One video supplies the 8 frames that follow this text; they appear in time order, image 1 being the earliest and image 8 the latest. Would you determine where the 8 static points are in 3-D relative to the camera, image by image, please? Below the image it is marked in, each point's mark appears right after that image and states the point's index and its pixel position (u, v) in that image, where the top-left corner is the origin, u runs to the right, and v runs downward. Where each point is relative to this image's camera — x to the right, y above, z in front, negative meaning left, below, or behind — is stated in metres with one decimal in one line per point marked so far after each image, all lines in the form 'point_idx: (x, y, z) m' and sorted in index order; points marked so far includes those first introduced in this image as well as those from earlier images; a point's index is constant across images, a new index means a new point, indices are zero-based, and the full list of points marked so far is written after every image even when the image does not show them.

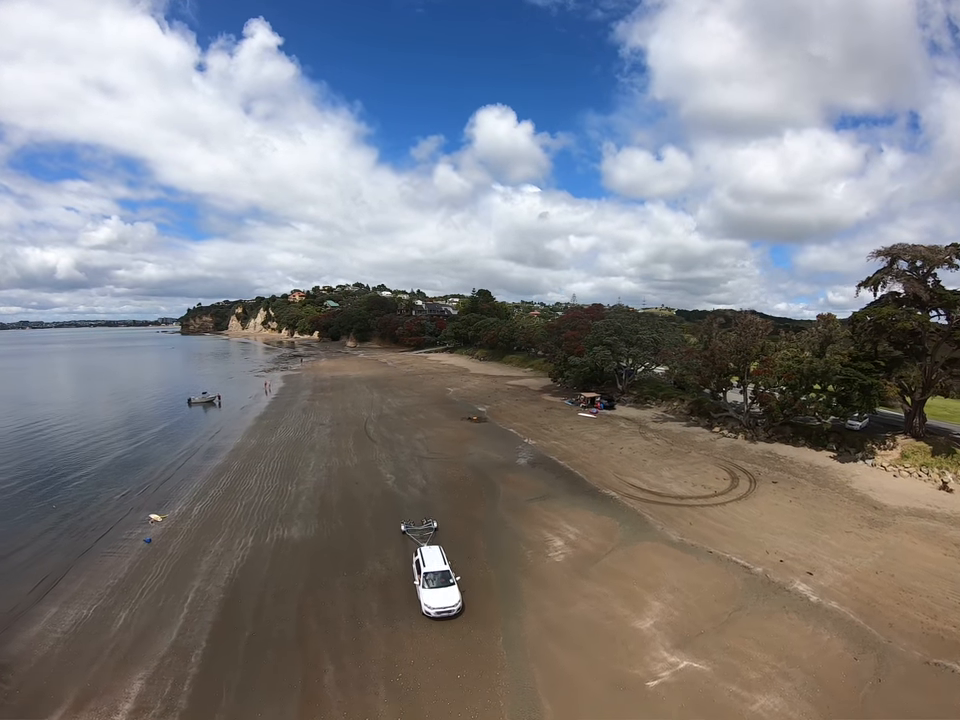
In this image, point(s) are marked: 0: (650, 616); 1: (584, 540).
0: (+4.7, -7.0, +12.5) m
1: (+3.5, -6.1, +15.4) m
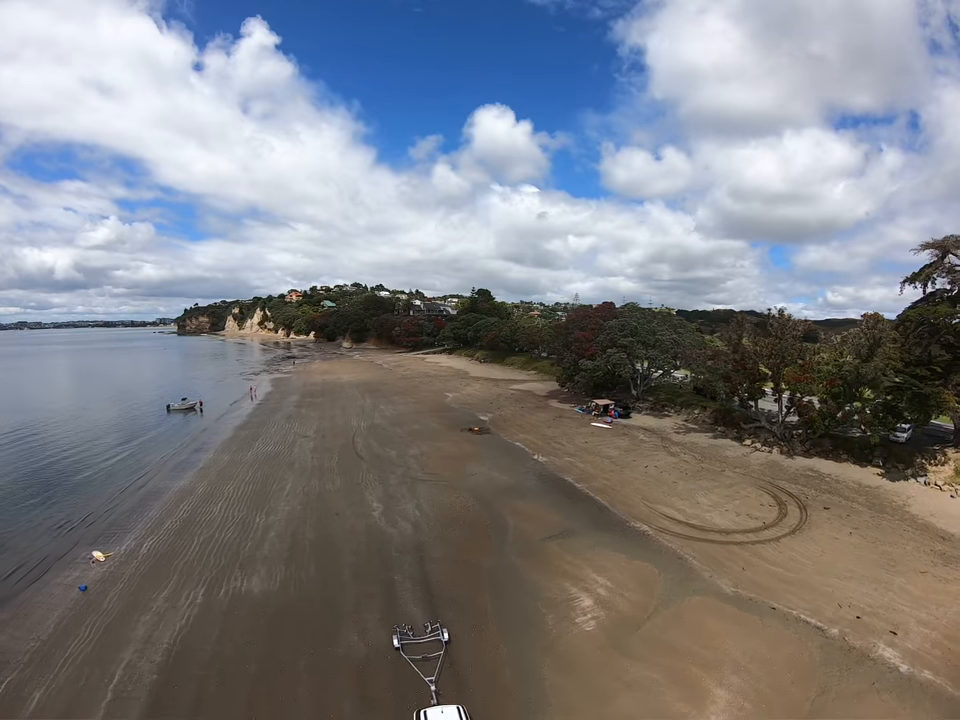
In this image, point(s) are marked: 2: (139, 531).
0: (+4.8, -7.3, +9.4) m
1: (+3.7, -6.3, +12.2) m
2: (-14.0, -7.1, +18.7) m
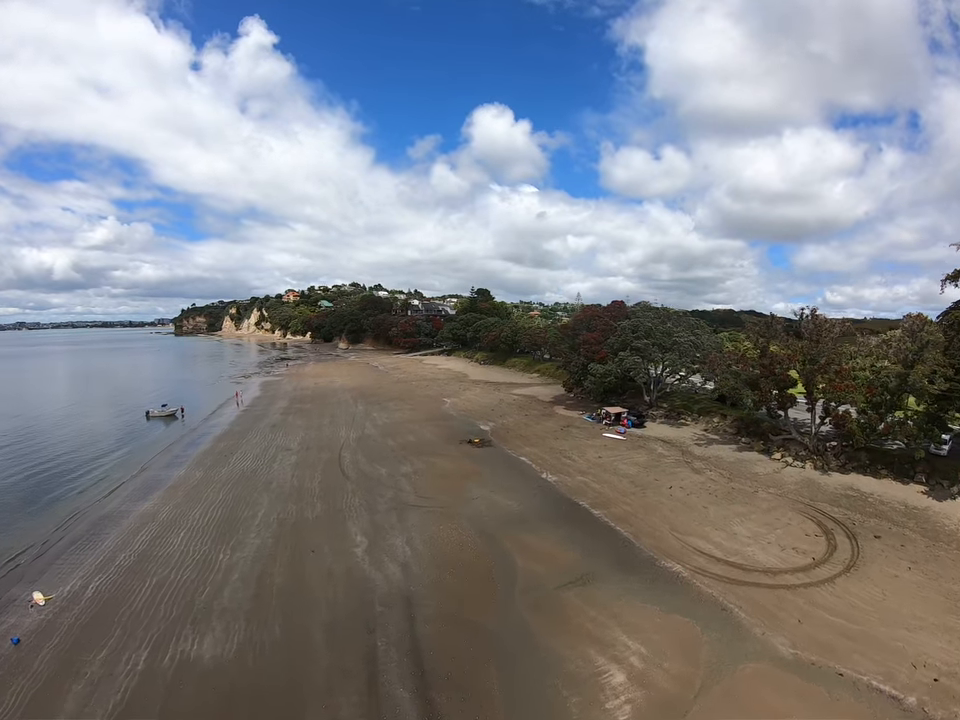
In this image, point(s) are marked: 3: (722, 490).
0: (+4.9, -7.5, +6.9) m
1: (+3.8, -6.6, +9.7) m
2: (-13.9, -7.4, +16.2) m
3: (+9.7, -5.3, +18.4) m
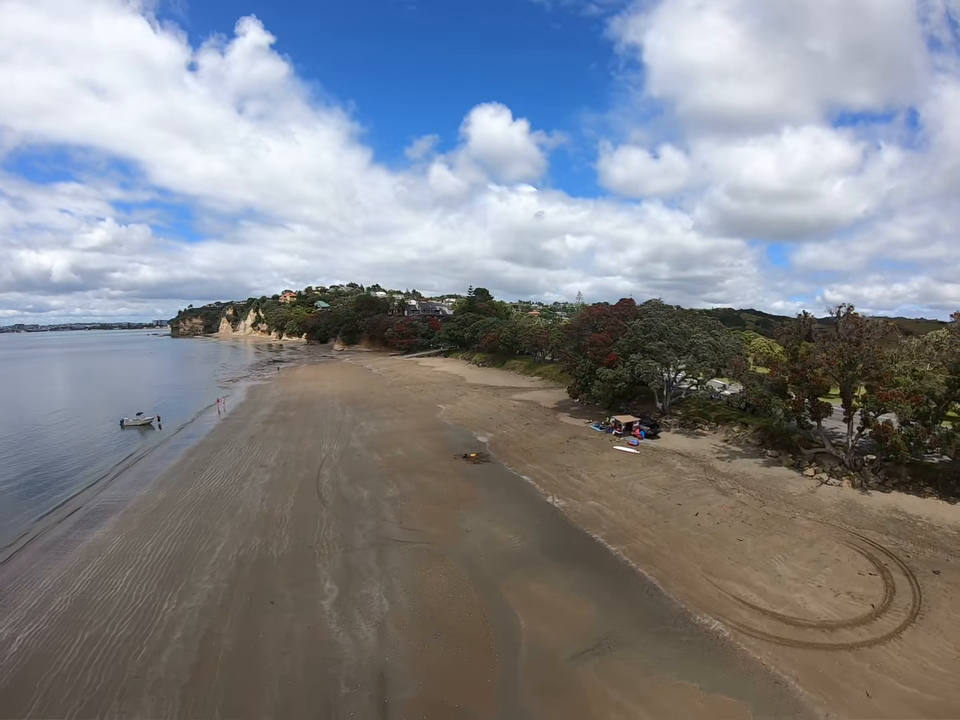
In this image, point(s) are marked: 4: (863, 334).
0: (+4.8, -7.7, +4.5) m
1: (+3.6, -6.8, +7.3) m
2: (-14.1, -7.7, +13.7) m
3: (+9.6, -5.5, +15.9) m
4: (+16.2, +1.1, +19.3) m
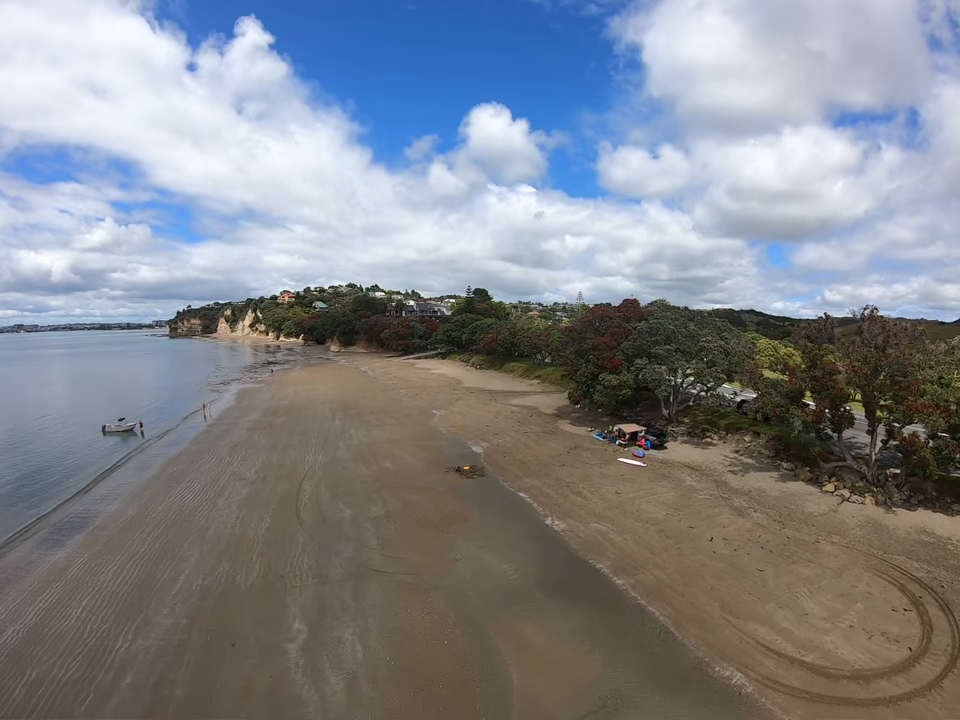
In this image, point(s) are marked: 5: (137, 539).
0: (+4.6, -7.9, +2.9) m
1: (+3.4, -7.1, +5.8) m
2: (-14.3, -7.9, +12.2) m
3: (+9.3, -5.7, +14.4) m
4: (+15.9, +0.9, +17.8) m
5: (-13.6, -6.9, +18.3) m
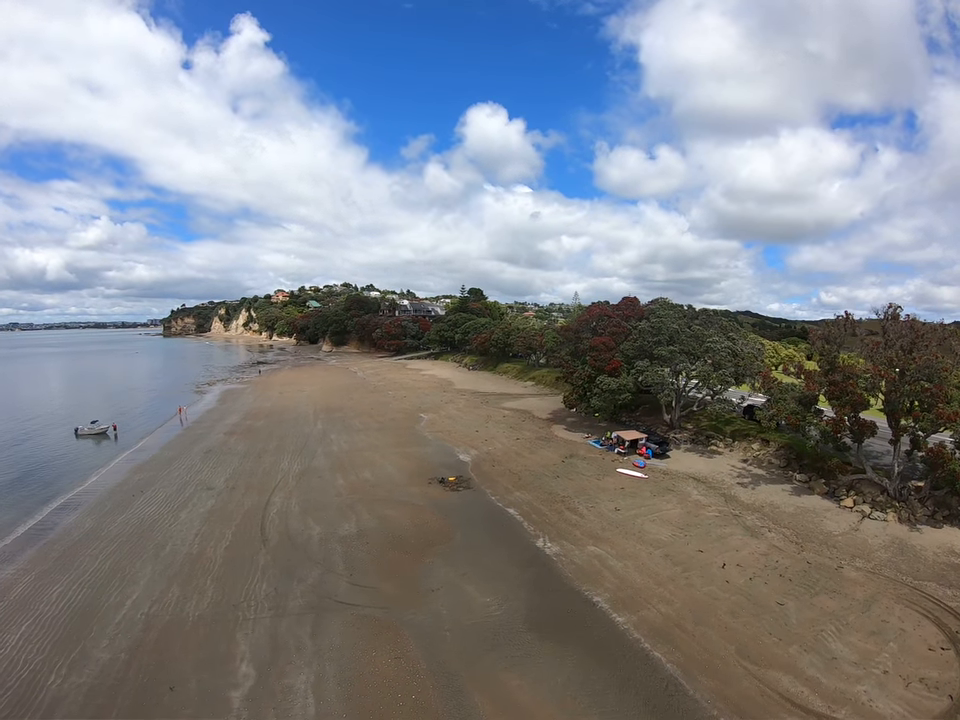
0: (+4.2, -8.0, +1.3) m
1: (+3.0, -7.1, +4.1) m
2: (-14.8, -7.9, +10.4) m
3: (+8.8, -5.8, +12.8) m
4: (+15.4, +0.8, +16.3) m
5: (-14.1, -6.9, +16.5) m
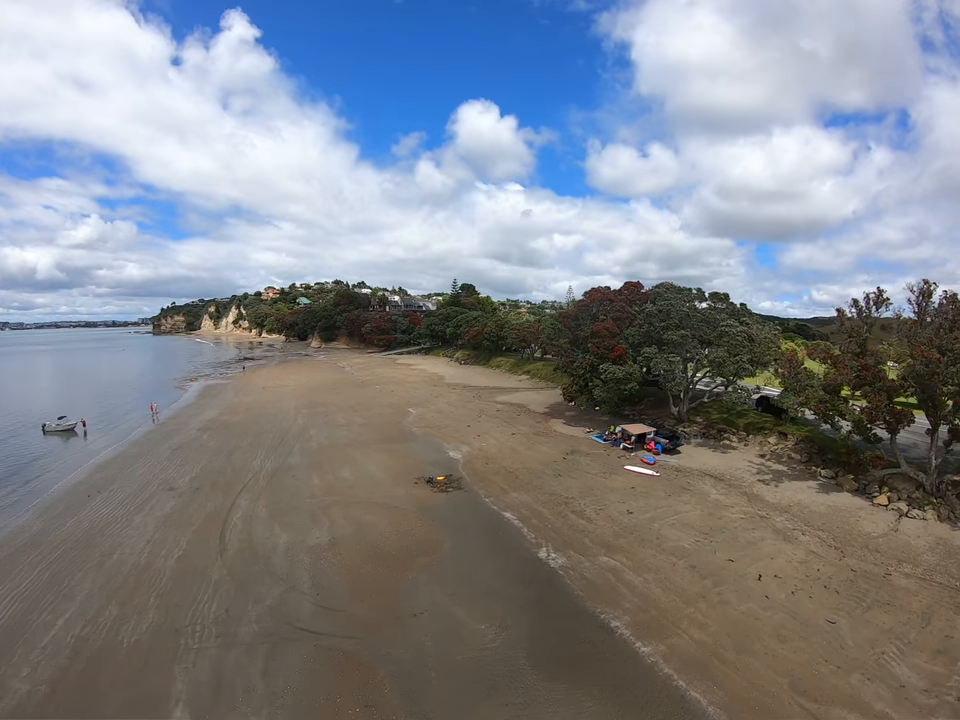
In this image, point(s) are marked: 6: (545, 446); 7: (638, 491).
0: (+4.2, -7.5, -0.5) m
1: (+2.9, -6.6, +2.2) m
2: (-14.9, -7.4, +8.2) m
3: (+8.7, -5.3, +11.0) m
4: (+15.2, +1.3, +14.6) m
5: (-14.3, -6.4, +14.4) m
6: (+2.8, -3.7, +20.0) m
7: (+5.2, -4.3, +15.0) m
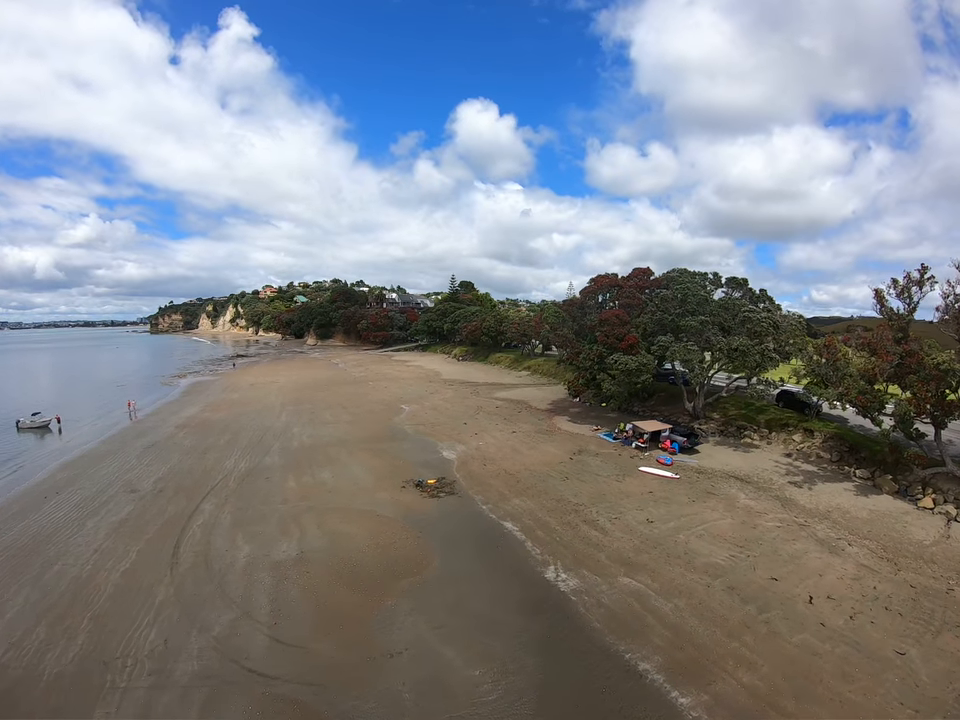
0: (+4.1, -7.1, -2.3) m
1: (+2.8, -6.2, +0.4) m
2: (-15.0, -7.0, +6.4) m
3: (+8.6, -4.9, +9.2) m
4: (+15.1, +1.7, +12.8) m
5: (-14.4, -6.0, +12.5) m
6: (+2.7, -3.3, +18.2) m
7: (+5.1, -3.9, +13.2) m
